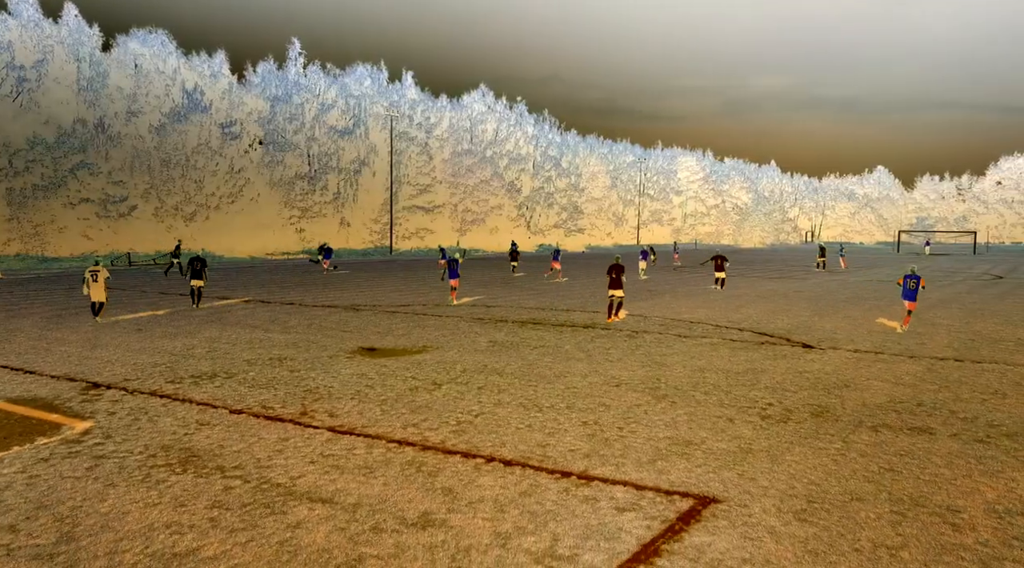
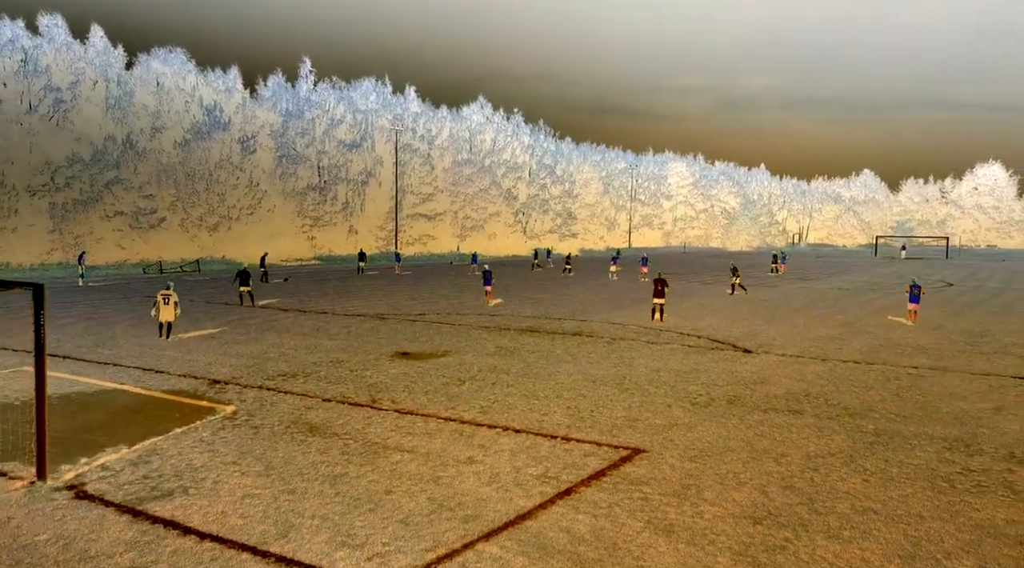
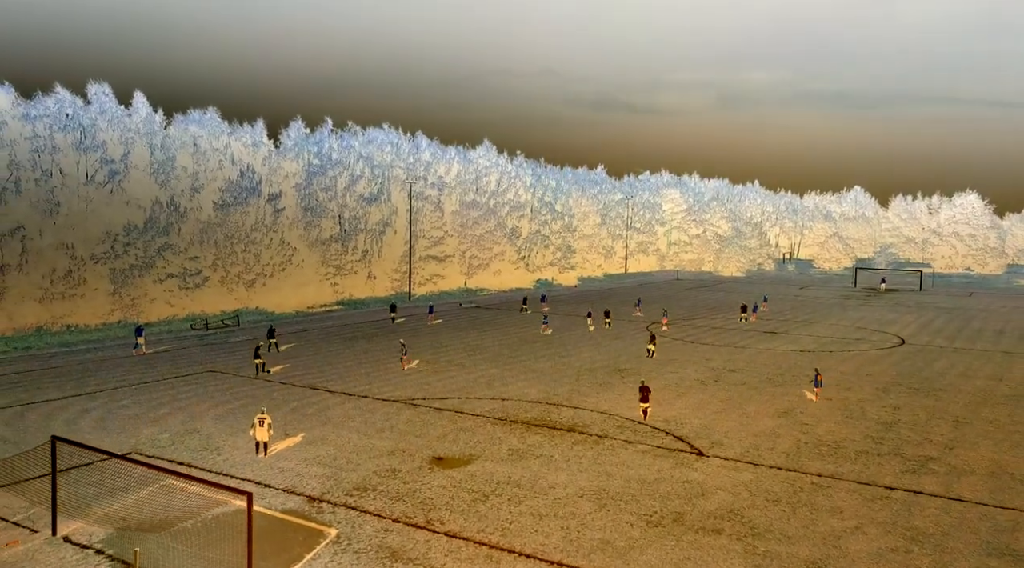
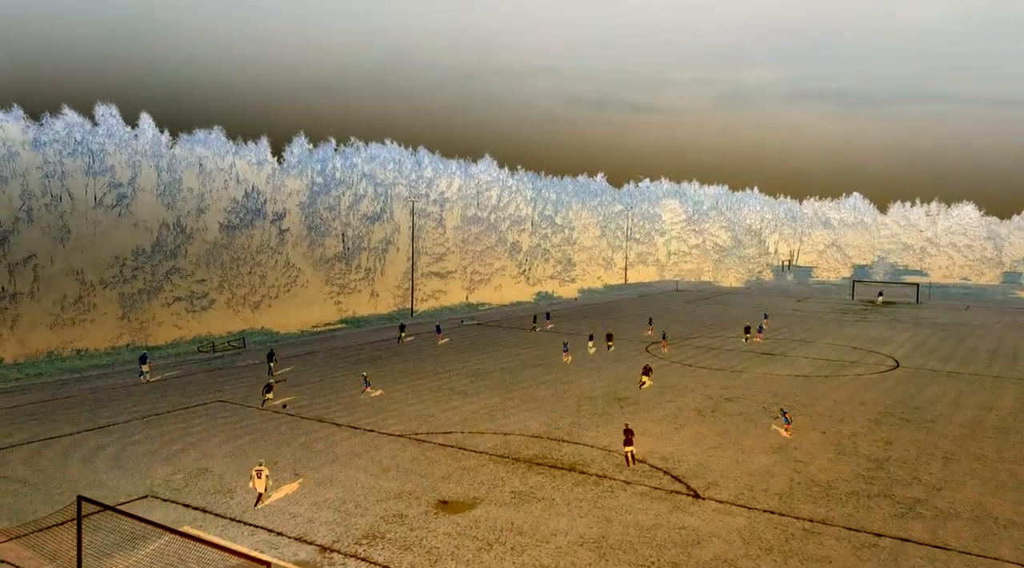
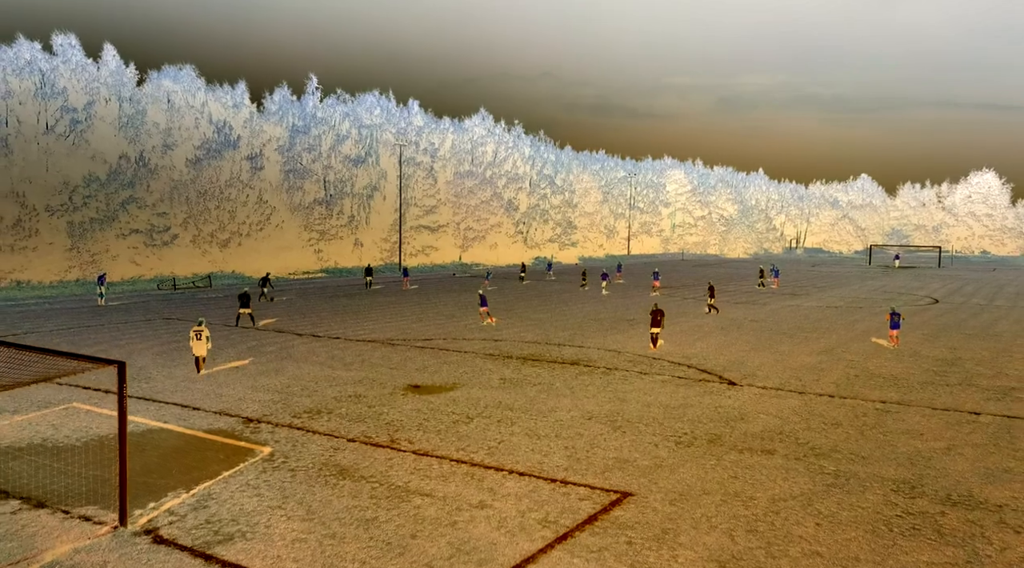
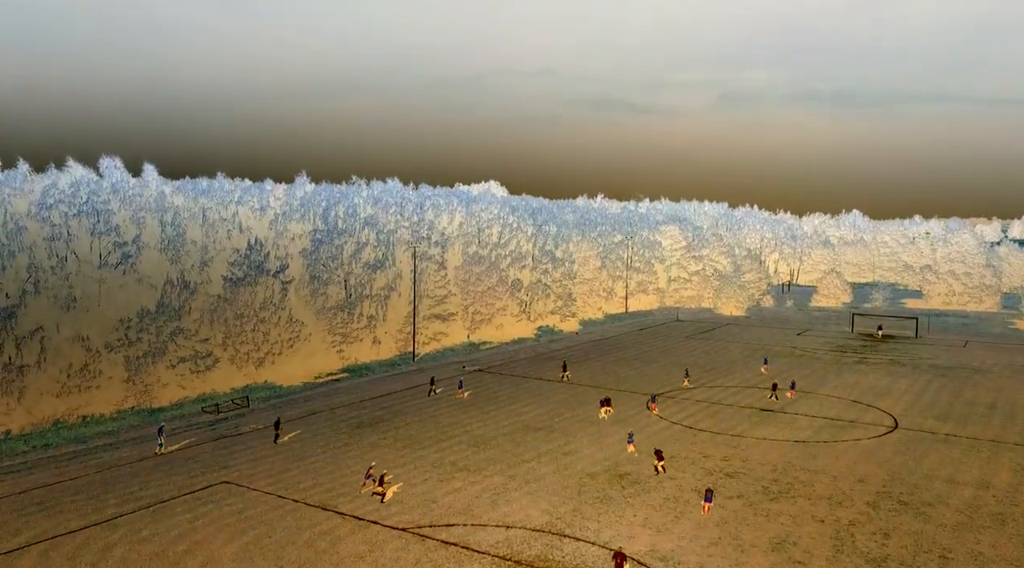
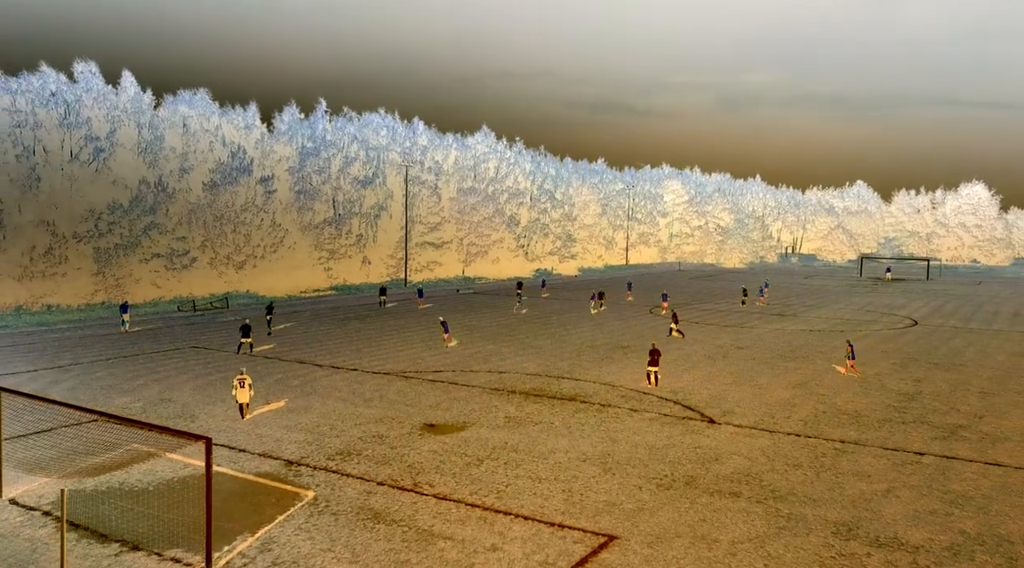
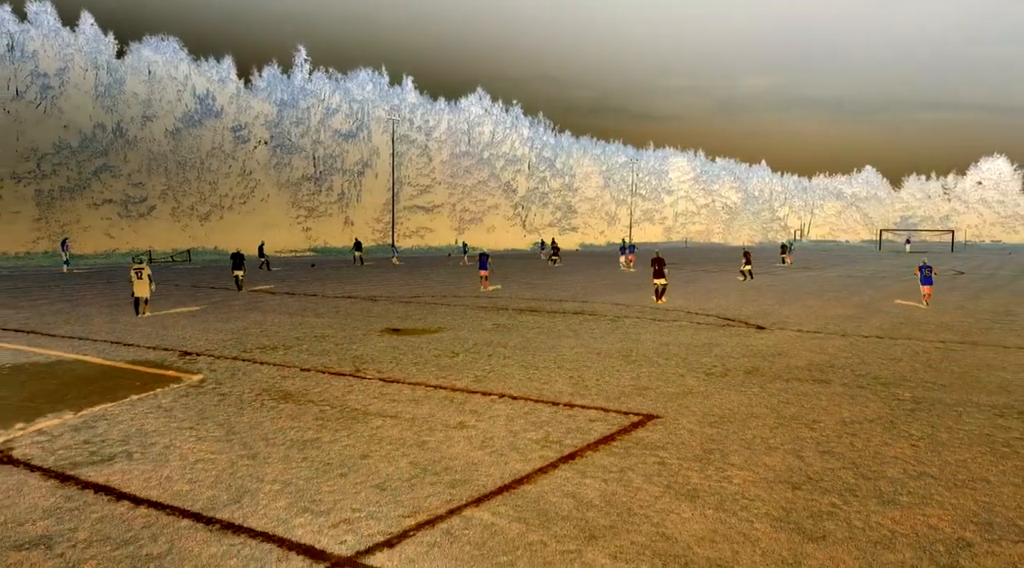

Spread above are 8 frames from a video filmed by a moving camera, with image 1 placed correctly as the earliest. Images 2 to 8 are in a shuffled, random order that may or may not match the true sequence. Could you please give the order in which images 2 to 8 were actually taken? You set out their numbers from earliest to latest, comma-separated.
8, 2, 5, 7, 3, 4, 6
